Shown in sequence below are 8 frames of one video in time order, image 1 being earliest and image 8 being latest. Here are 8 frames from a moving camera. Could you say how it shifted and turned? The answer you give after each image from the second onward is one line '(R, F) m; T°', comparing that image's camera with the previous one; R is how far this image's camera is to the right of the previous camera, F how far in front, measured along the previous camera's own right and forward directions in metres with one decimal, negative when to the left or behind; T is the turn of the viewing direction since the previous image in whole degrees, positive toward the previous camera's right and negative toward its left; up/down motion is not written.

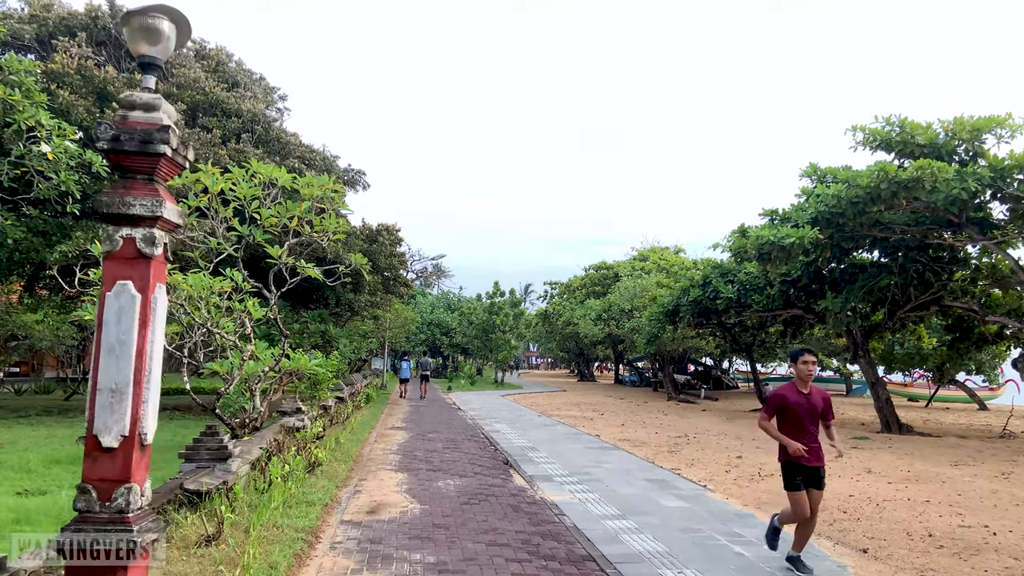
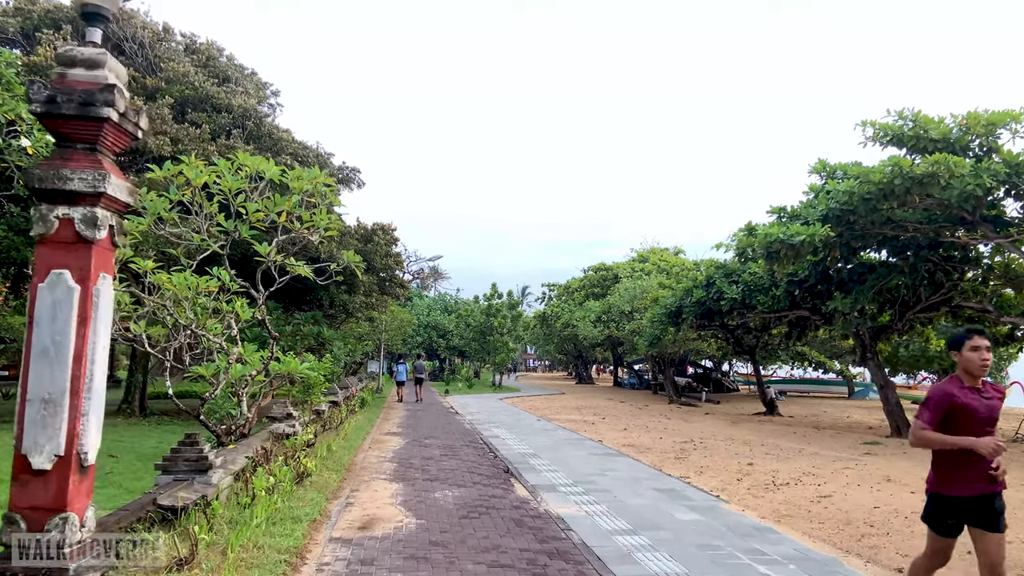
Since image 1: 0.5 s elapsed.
(0.0, +0.4) m; 0°
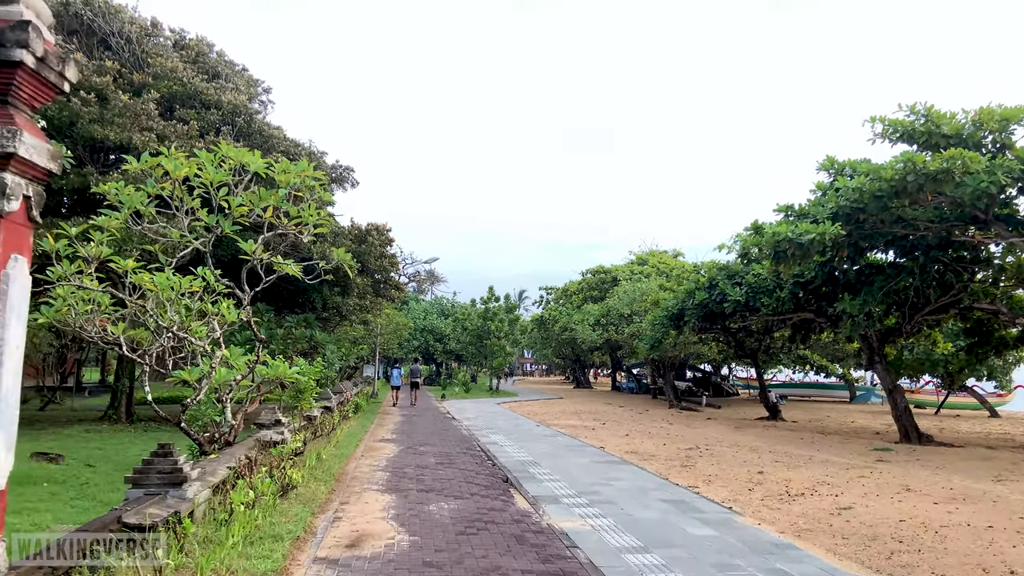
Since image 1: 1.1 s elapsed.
(0.0, +0.4) m; 0°
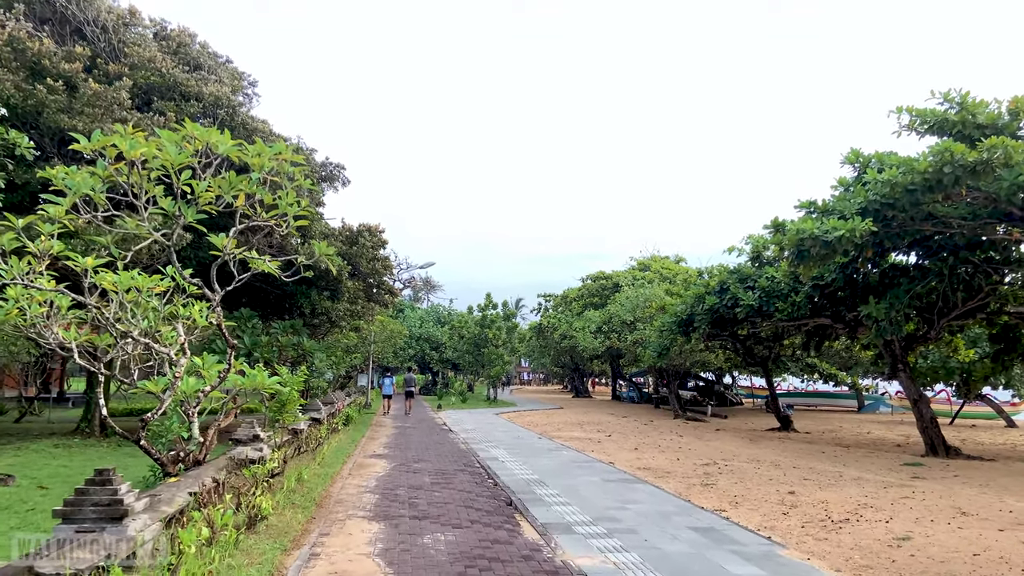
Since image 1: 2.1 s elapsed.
(-0.1, +0.8) m; 0°
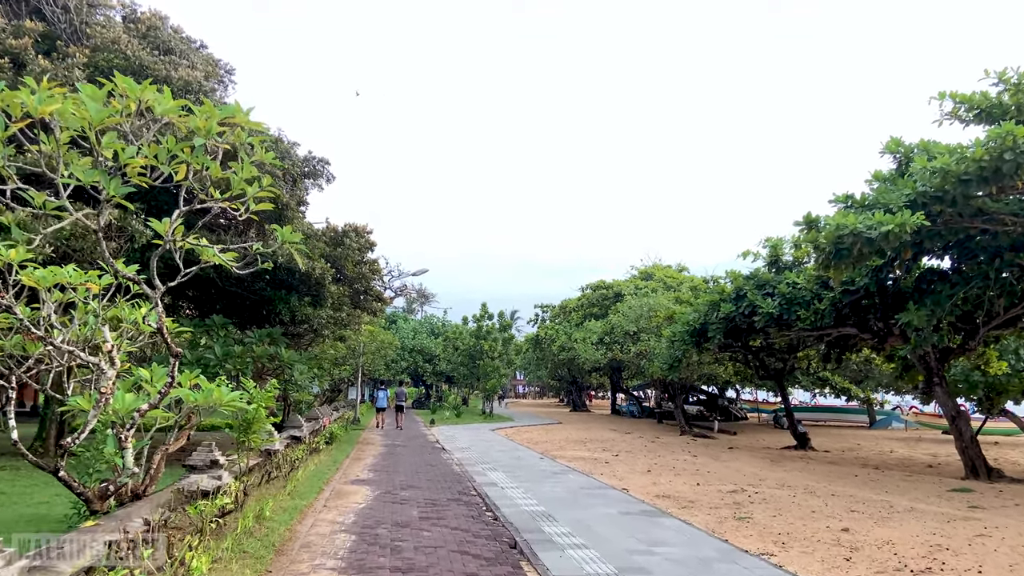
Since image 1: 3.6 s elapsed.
(-0.1, +1.1) m; 0°
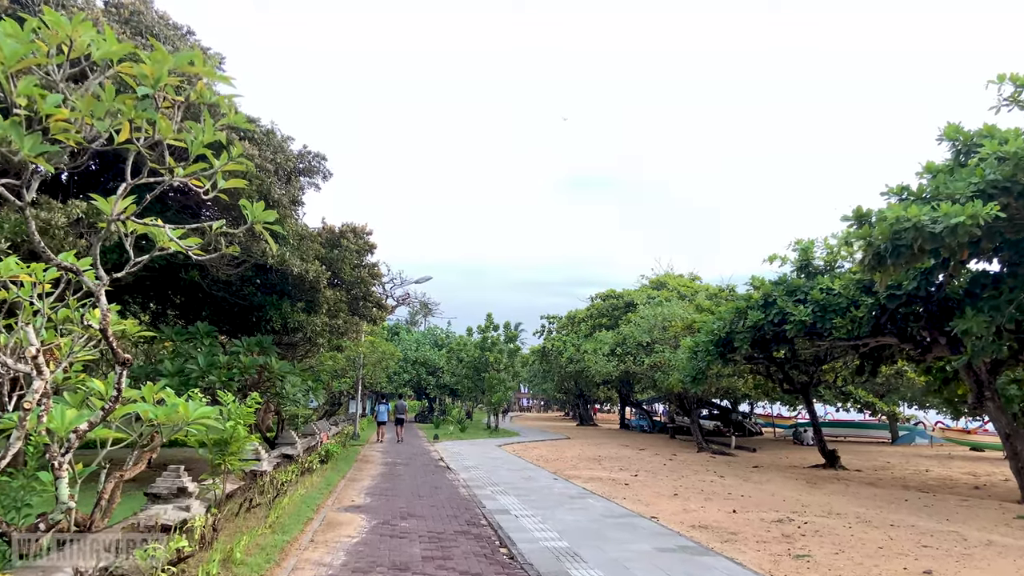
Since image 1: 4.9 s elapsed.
(-0.1, +1.0) m; 0°
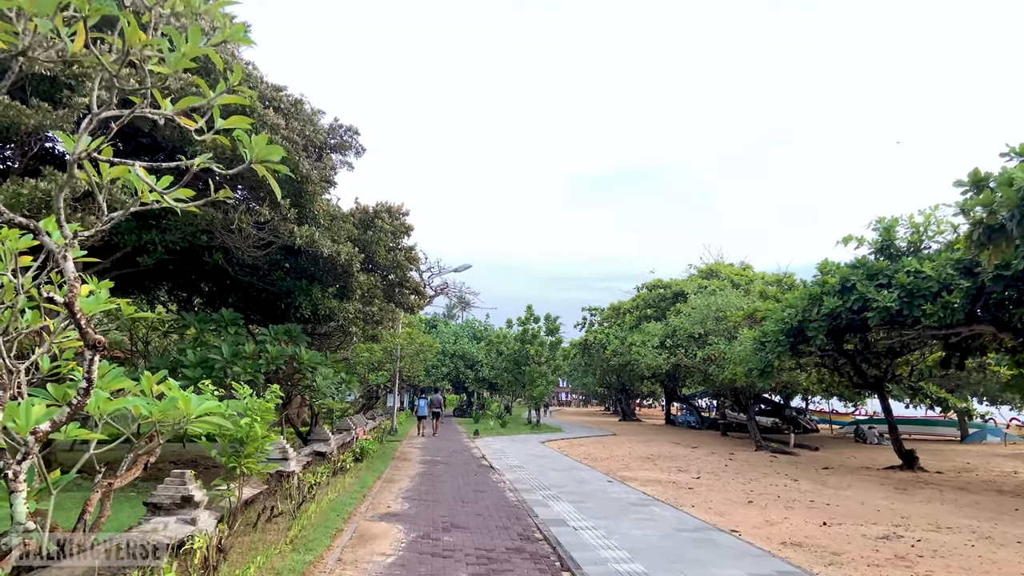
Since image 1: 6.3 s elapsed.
(-0.2, +1.0) m; -3°
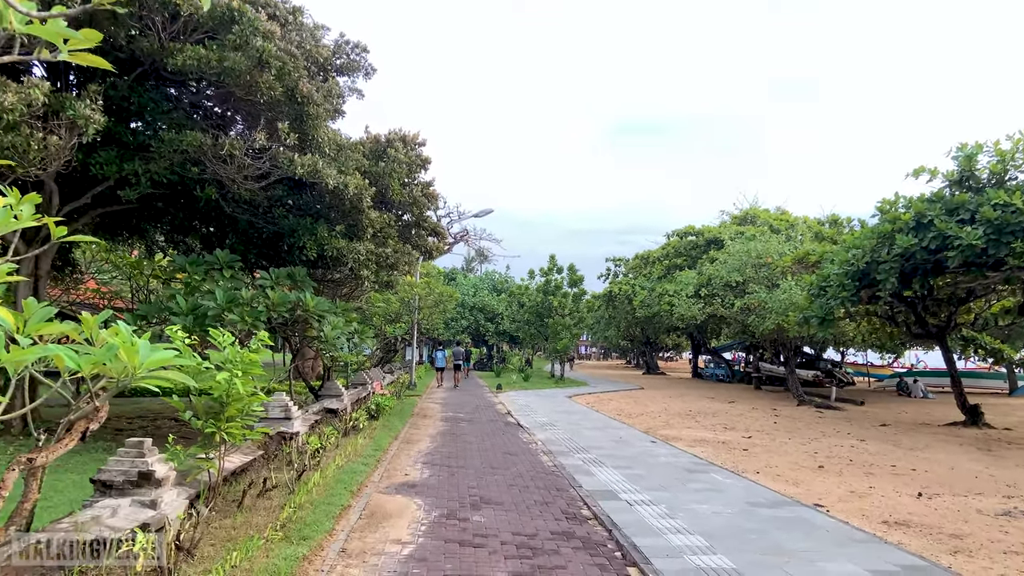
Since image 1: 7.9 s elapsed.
(-0.2, +1.2) m; -1°
